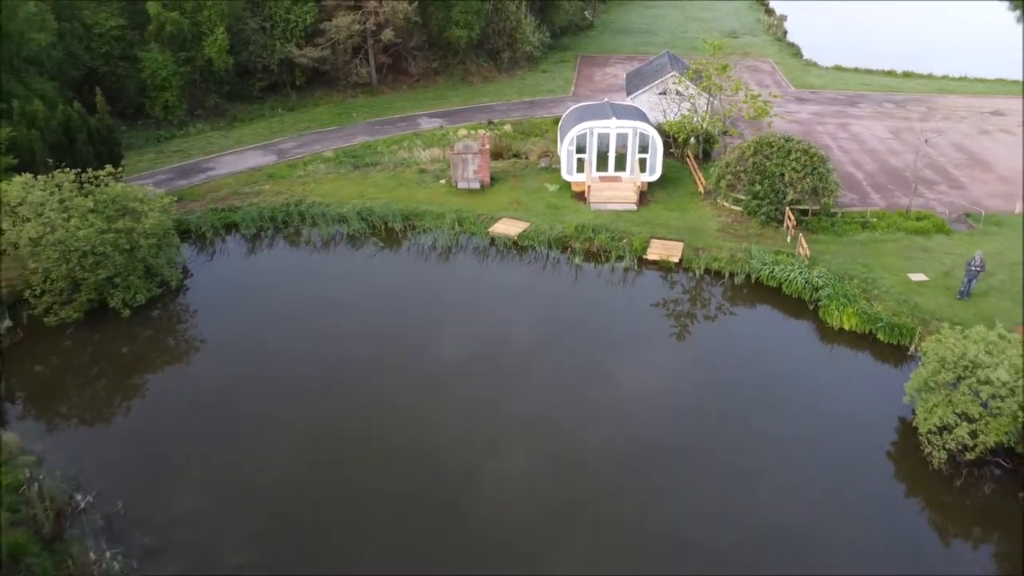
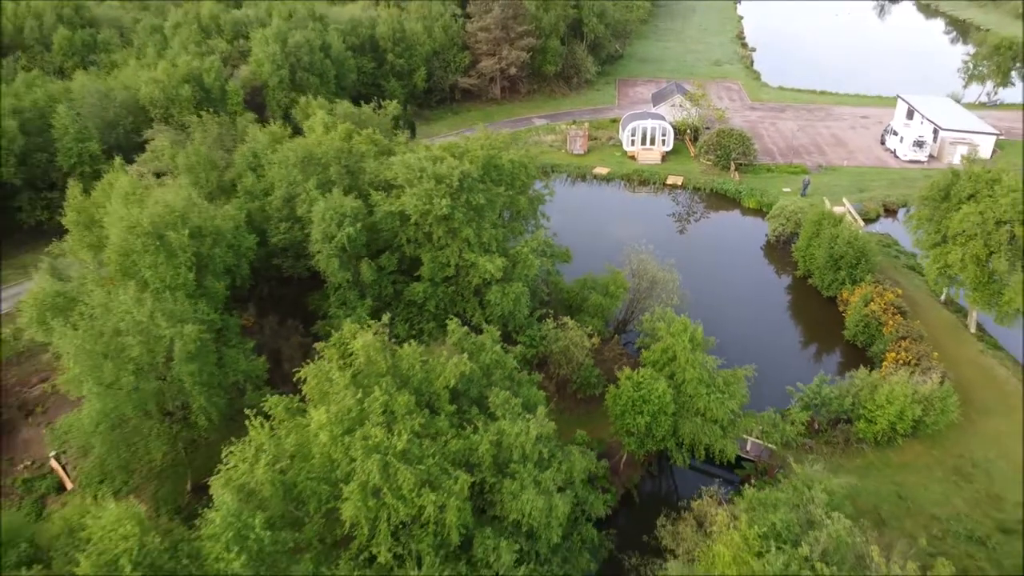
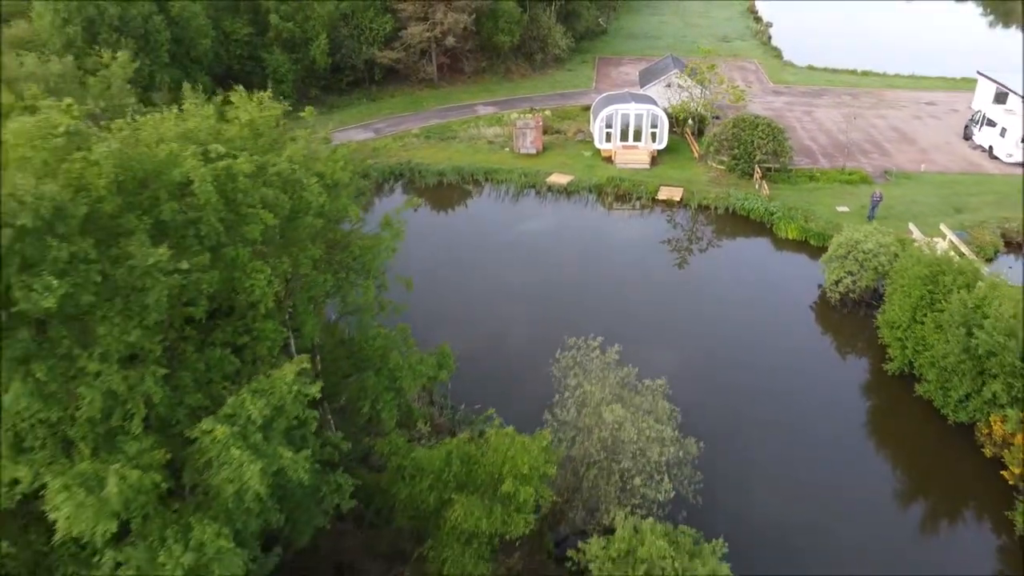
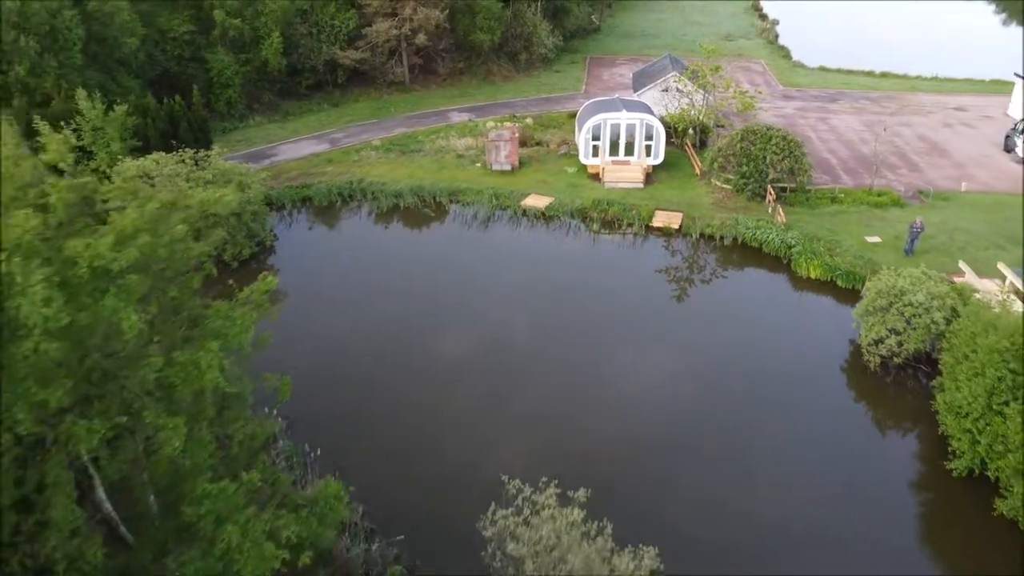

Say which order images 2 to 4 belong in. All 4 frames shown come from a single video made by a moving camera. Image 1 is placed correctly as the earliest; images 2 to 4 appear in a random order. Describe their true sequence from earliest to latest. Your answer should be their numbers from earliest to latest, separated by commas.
4, 3, 2
